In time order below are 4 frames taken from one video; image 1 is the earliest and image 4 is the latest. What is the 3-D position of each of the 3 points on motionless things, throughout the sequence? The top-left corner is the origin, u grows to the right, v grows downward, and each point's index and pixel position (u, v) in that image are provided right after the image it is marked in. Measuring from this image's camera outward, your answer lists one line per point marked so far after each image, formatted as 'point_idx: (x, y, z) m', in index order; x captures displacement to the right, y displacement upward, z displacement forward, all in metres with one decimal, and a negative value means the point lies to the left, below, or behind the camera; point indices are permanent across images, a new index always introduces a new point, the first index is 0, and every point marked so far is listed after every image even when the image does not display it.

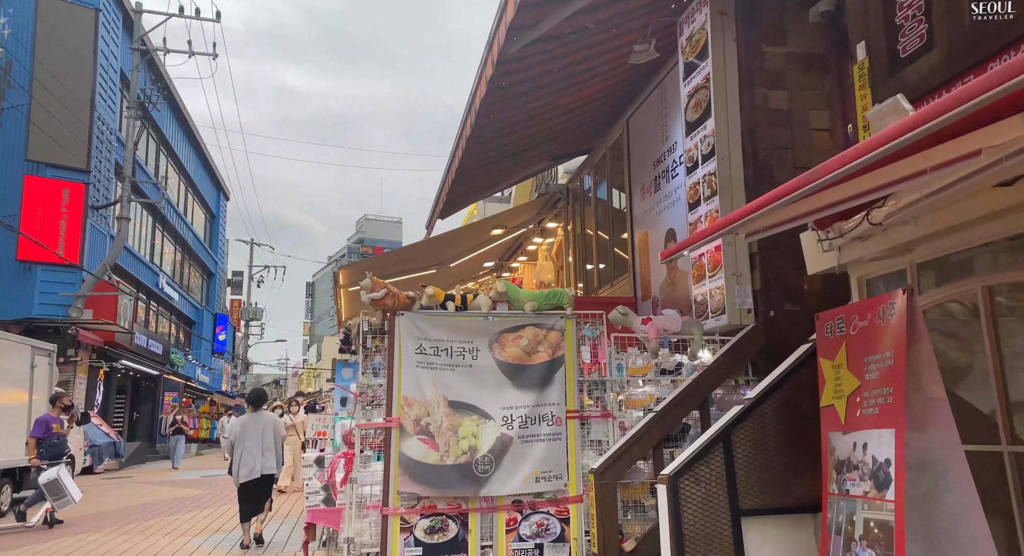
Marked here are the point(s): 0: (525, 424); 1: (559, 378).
0: (+0.1, -0.8, +4.0) m
1: (+0.3, -0.6, +4.1) m
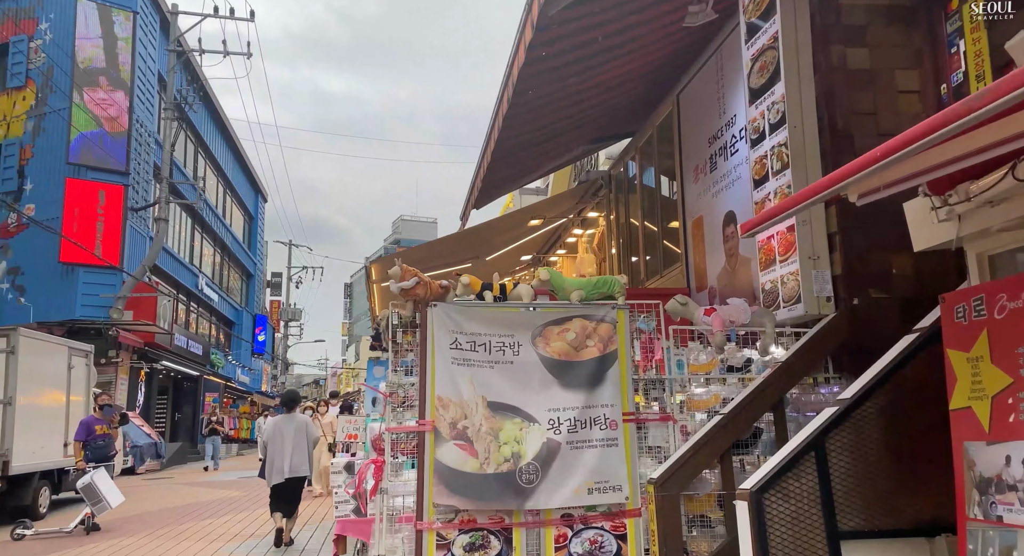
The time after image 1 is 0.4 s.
0: (+0.3, -0.8, +3.6) m
1: (+0.5, -0.5, +3.6) m
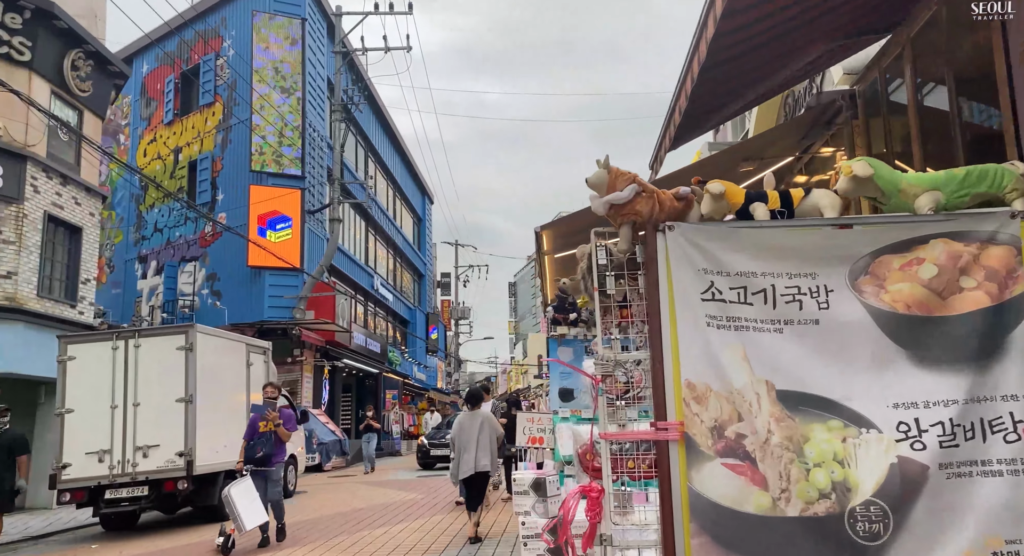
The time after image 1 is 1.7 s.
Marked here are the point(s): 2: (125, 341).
0: (+1.2, -0.4, +1.9) m
1: (+1.4, -0.2, +2.0) m
2: (-5.4, -0.9, +9.8) m
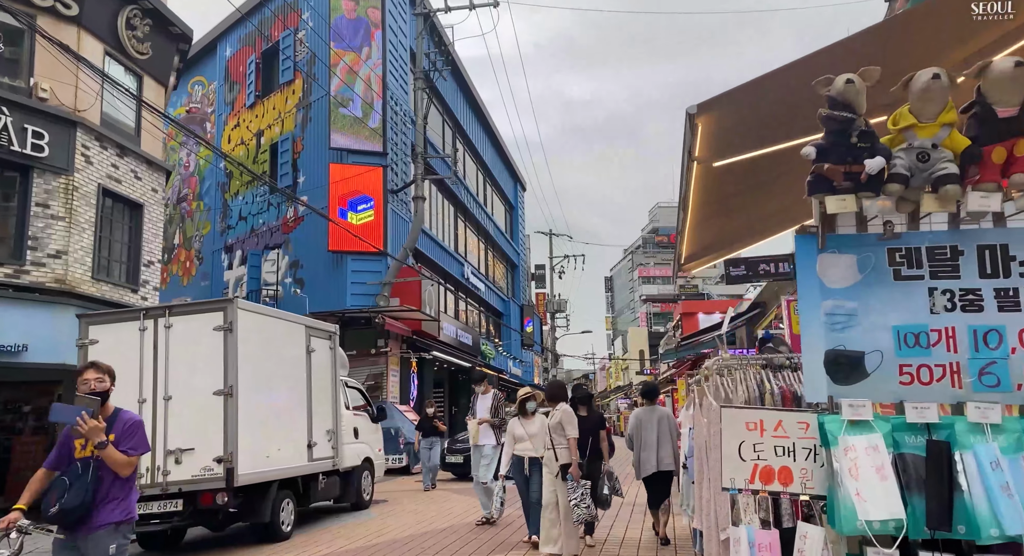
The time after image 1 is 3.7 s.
0: (+1.4, 0.0, -0.6) m
1: (+1.6, +0.3, -0.6) m
2: (-4.1, -0.5, +8.1) m
